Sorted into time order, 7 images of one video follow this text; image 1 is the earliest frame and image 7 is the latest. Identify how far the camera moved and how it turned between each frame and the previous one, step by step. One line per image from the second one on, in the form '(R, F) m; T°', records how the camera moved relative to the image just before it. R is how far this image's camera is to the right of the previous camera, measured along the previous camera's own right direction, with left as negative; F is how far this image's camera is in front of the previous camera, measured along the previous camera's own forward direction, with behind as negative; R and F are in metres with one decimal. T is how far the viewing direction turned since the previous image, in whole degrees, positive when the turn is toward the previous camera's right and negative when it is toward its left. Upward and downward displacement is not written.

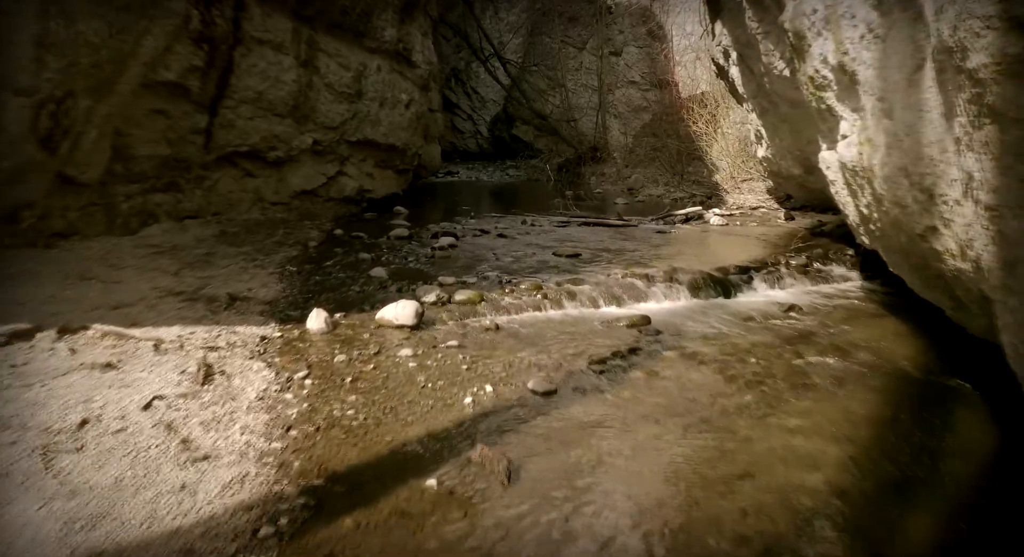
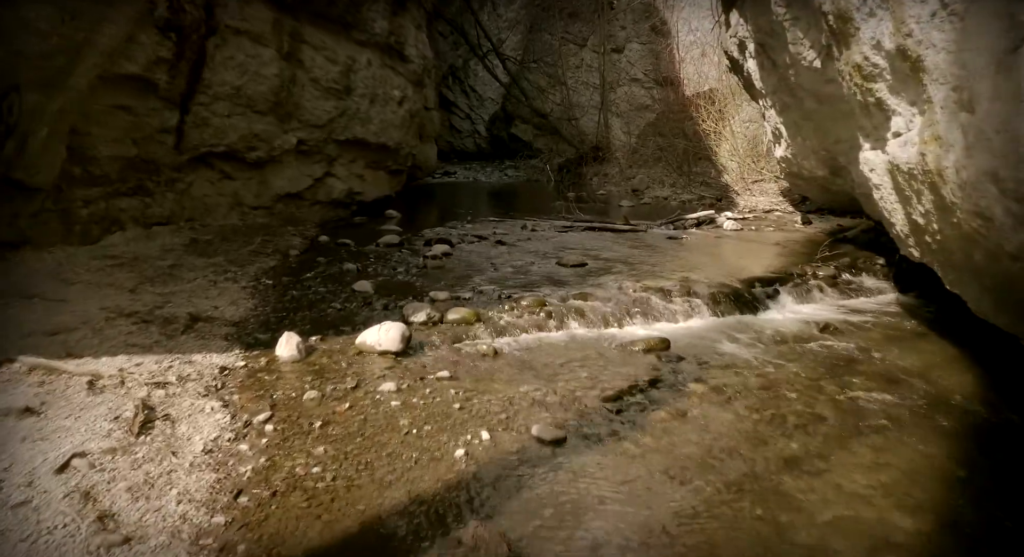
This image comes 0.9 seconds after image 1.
(0.0, +0.4) m; 0°
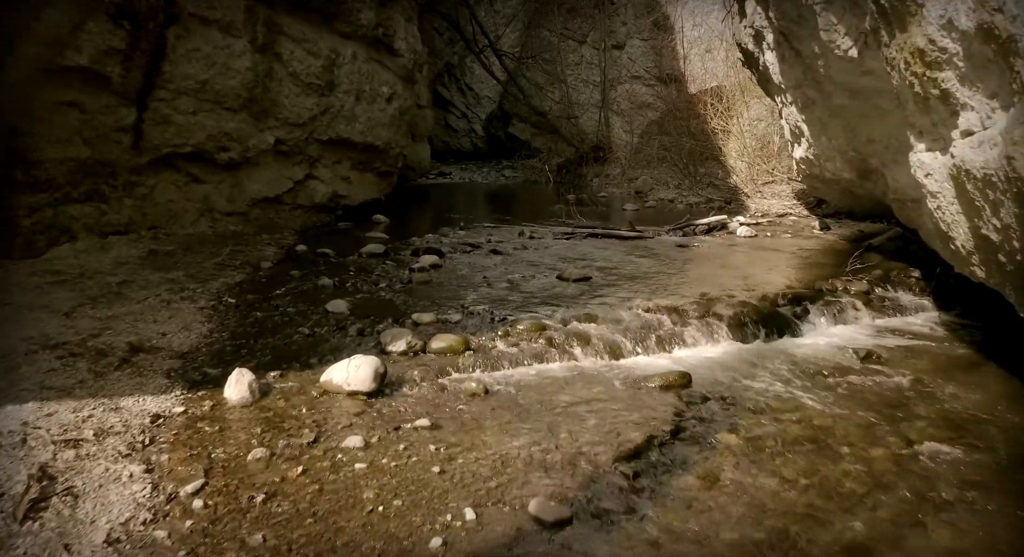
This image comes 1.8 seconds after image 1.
(0.0, +0.4) m; 0°
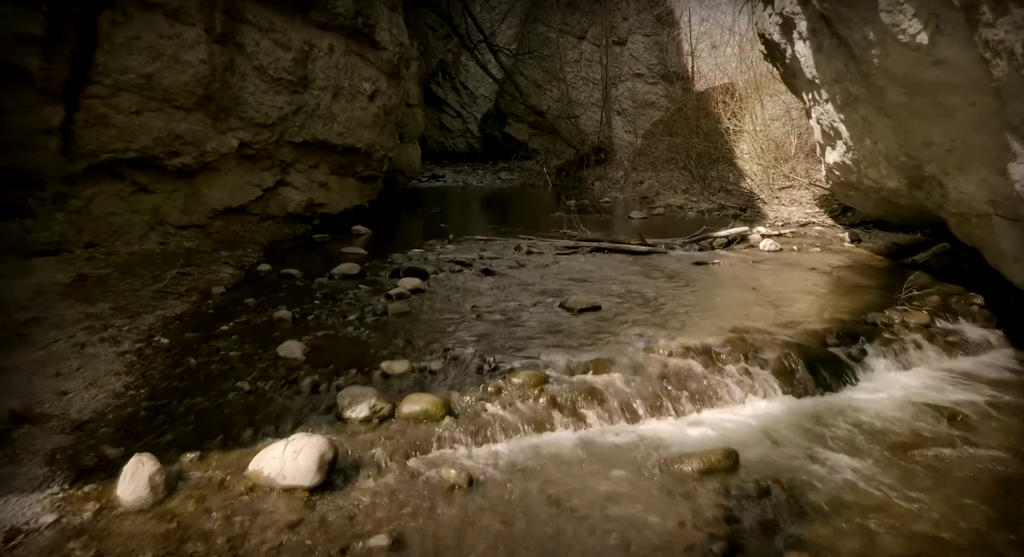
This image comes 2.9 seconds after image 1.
(0.0, +0.5) m; 0°
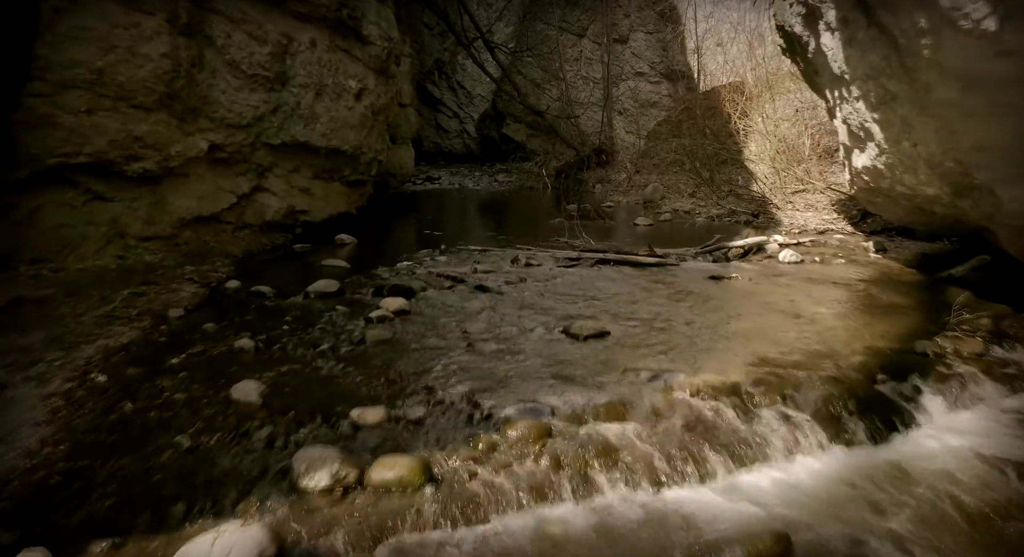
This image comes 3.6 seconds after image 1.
(0.0, +0.4) m; 0°
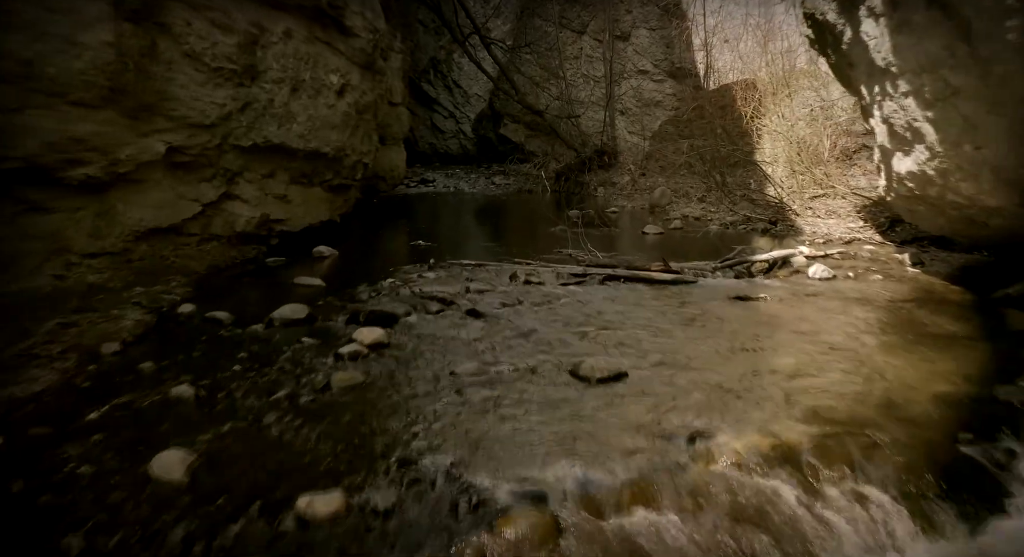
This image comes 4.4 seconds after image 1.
(0.0, +0.4) m; 0°
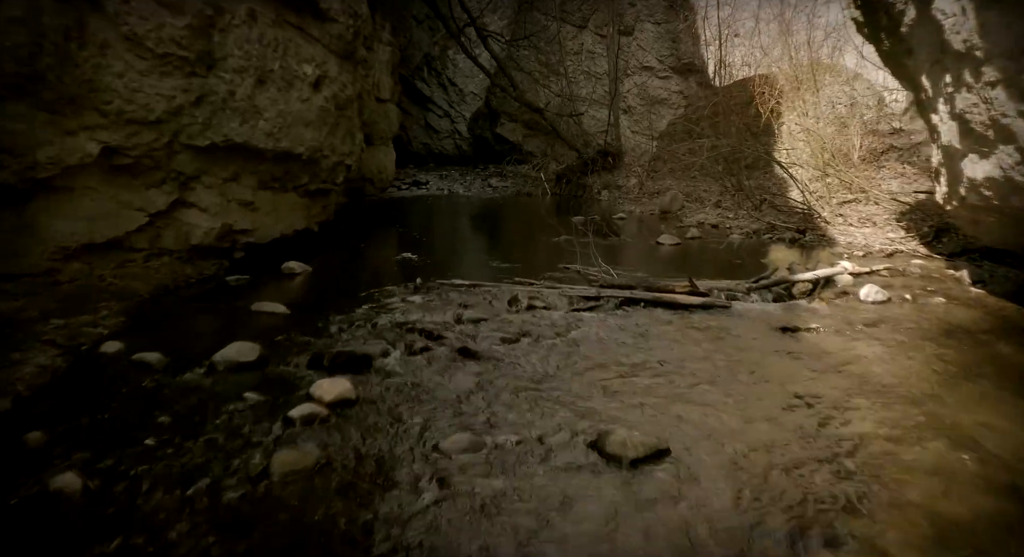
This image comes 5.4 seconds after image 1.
(0.0, +0.5) m; 0°
